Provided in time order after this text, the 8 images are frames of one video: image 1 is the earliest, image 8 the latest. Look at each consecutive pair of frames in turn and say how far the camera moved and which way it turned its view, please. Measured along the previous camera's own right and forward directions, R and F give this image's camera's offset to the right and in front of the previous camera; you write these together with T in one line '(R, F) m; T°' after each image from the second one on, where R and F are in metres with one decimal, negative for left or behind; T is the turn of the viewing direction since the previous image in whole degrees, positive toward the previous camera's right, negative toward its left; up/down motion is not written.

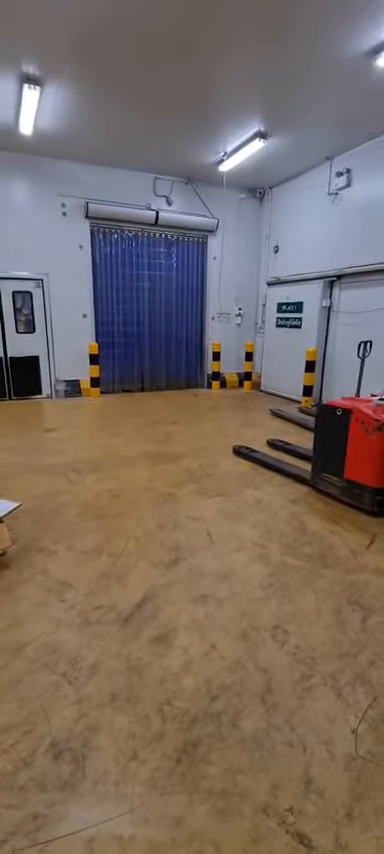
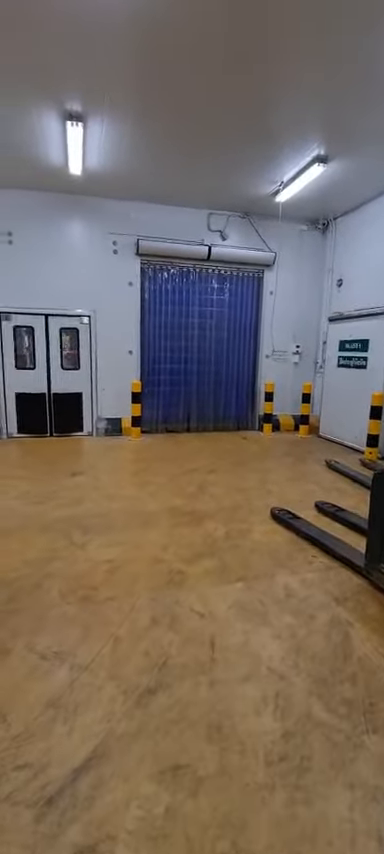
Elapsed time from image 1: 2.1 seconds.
(+0.3, +0.6) m; -9°
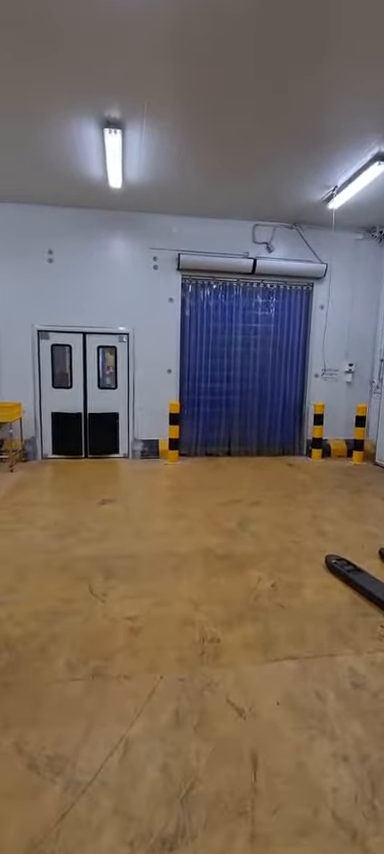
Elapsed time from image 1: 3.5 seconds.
(0.0, +0.4) m; -6°
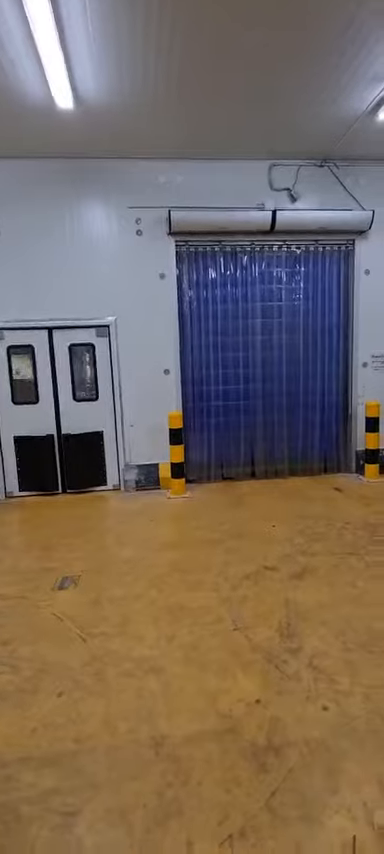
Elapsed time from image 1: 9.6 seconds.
(+0.1, +1.5) m; -3°
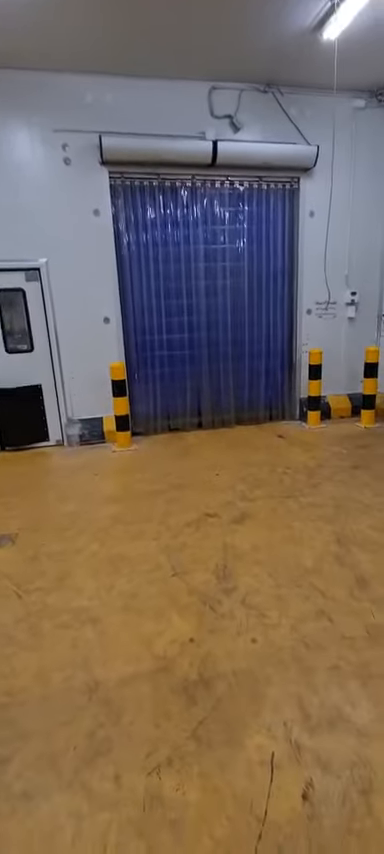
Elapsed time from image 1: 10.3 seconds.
(+0.1, +0.1) m; +6°
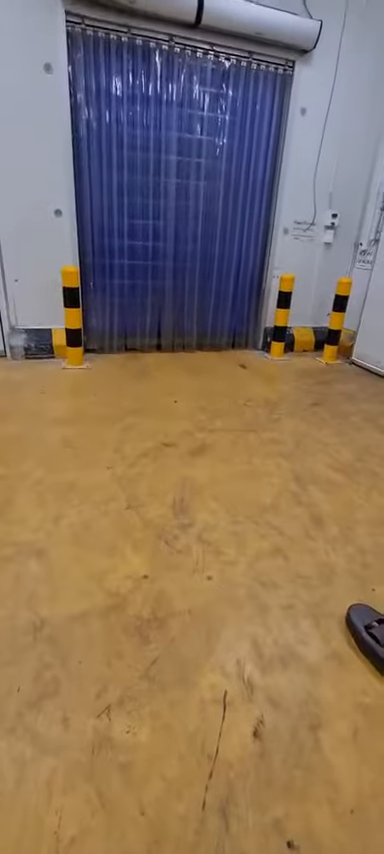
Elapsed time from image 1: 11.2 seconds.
(-0.1, +0.2) m; +7°
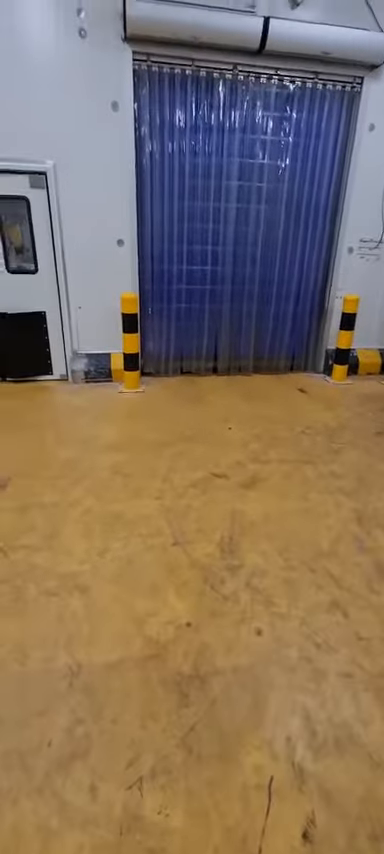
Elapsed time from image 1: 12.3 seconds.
(0.0, +0.1) m; -8°
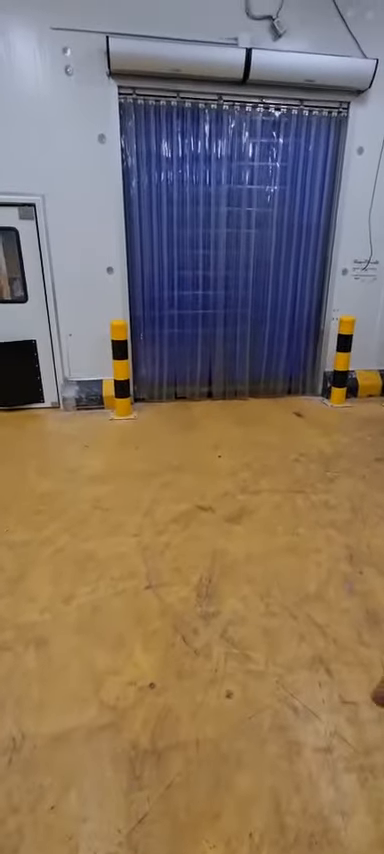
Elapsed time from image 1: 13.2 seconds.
(+0.2, +0.1) m; -2°
